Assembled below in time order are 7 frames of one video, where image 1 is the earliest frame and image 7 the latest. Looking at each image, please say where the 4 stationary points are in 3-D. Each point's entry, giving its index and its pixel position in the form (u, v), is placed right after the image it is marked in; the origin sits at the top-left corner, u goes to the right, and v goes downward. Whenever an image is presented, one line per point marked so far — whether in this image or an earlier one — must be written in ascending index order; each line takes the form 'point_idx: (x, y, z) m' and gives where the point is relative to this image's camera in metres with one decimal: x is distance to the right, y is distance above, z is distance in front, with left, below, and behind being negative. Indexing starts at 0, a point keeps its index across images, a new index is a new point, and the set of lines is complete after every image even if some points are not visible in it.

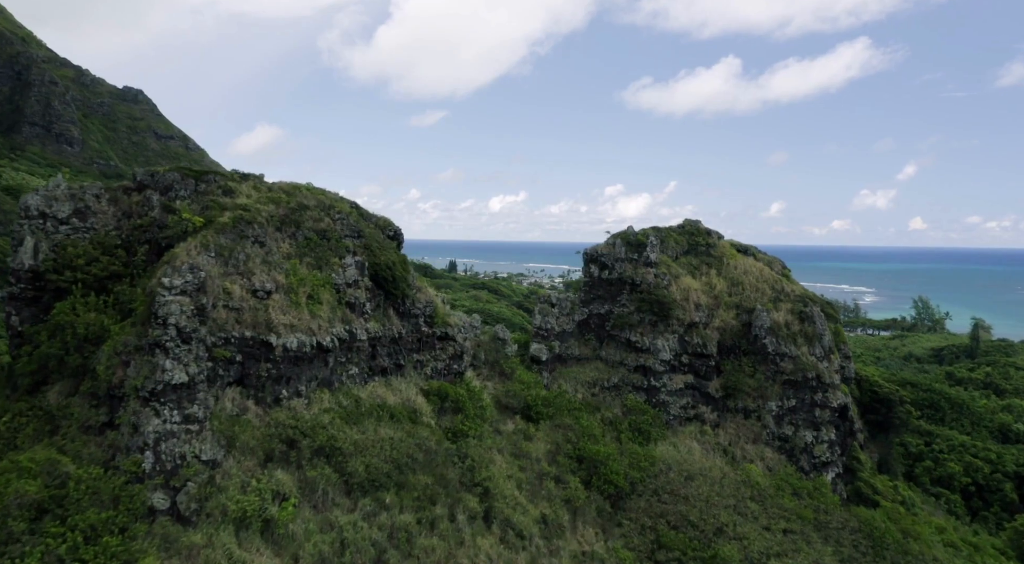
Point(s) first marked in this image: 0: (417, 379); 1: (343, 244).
0: (-2.6, -2.7, +17.4) m
1: (-4.3, +1.0, +16.1) m
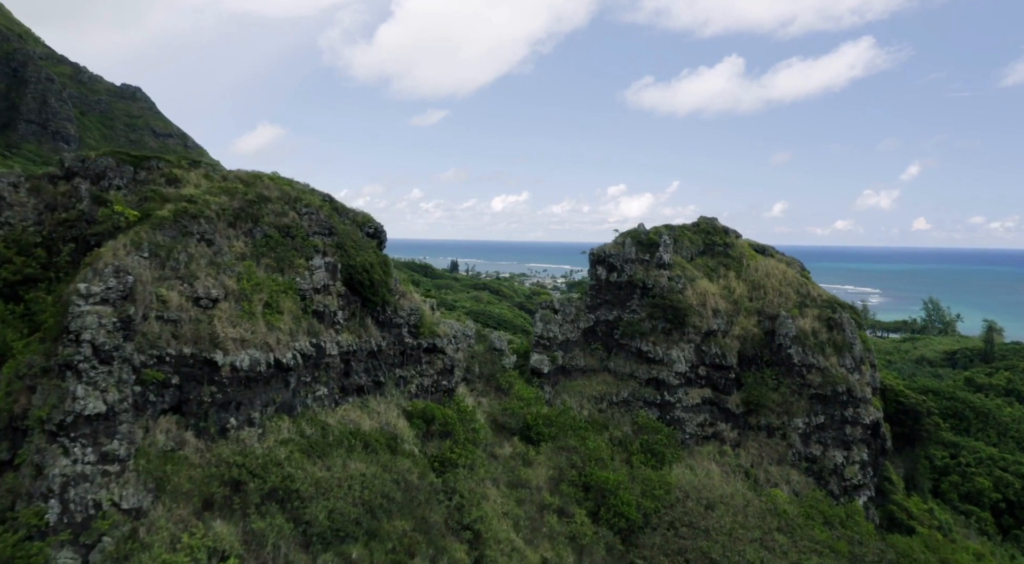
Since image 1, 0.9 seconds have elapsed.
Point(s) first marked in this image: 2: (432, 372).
0: (-2.7, -2.8, +15.1) m
1: (-4.4, +0.8, +13.8) m
2: (-2.1, -2.3, +16.2) m
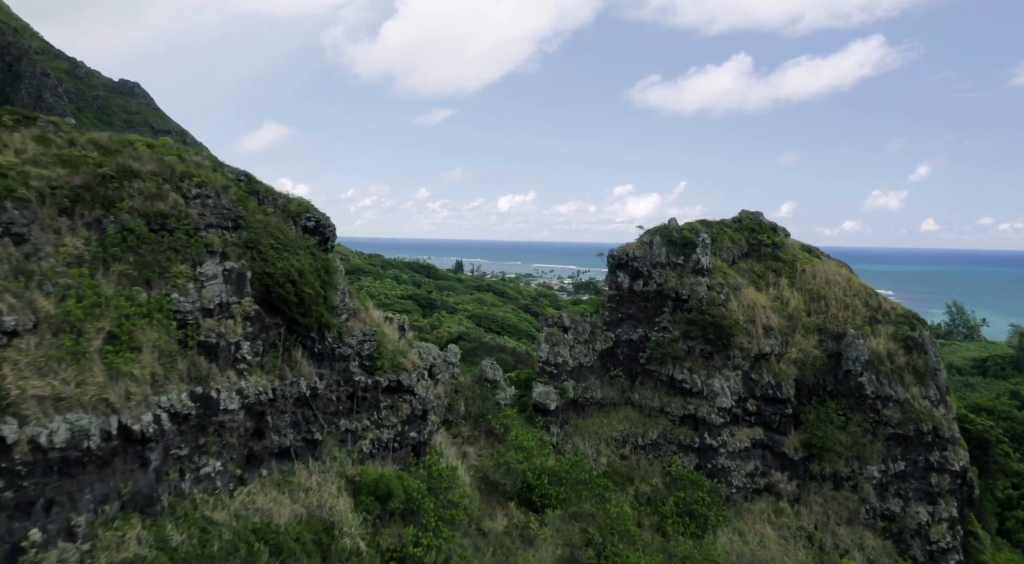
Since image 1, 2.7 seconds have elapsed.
0: (-2.9, -3.1, +10.5) m
1: (-4.5, +0.6, +9.2) m
2: (-2.2, -2.6, +11.7) m
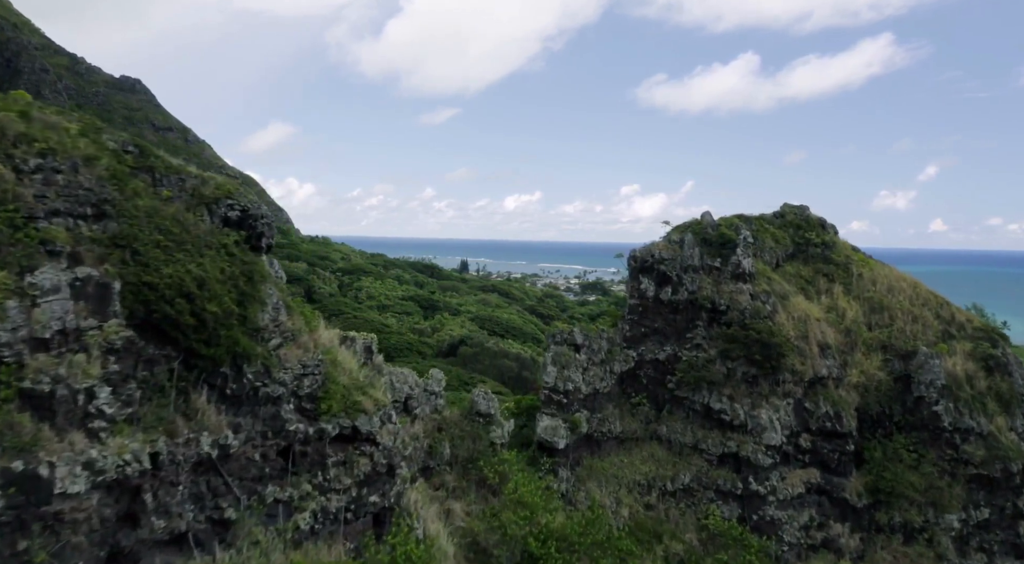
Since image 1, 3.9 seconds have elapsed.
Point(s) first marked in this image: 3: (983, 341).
0: (-2.9, -3.2, +7.5) m
1: (-4.6, +0.5, +6.2) m
2: (-2.2, -2.7, +8.6) m
3: (+12.0, -1.5, +15.9) m
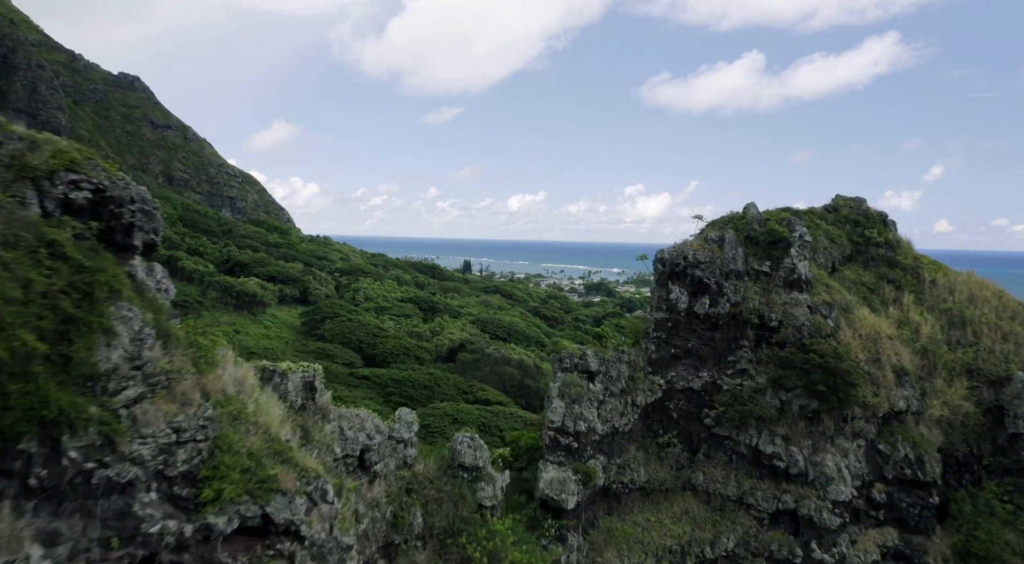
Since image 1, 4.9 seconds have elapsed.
0: (-3.0, -3.3, +4.6) m
1: (-4.7, +0.3, +3.3) m
2: (-2.3, -2.9, +5.7) m
3: (+11.9, -1.6, +13.0) m
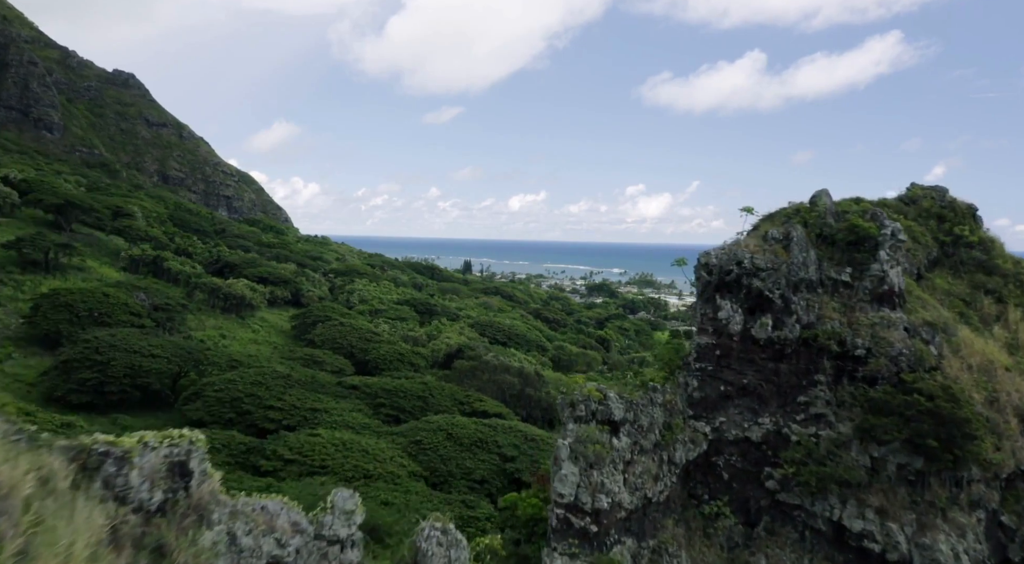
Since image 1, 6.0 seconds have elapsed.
0: (-3.1, -3.5, +1.7) m
1: (-4.8, +0.1, +0.4) m
2: (-2.4, -3.1, +2.8) m
3: (+11.8, -1.8, +10.1) m
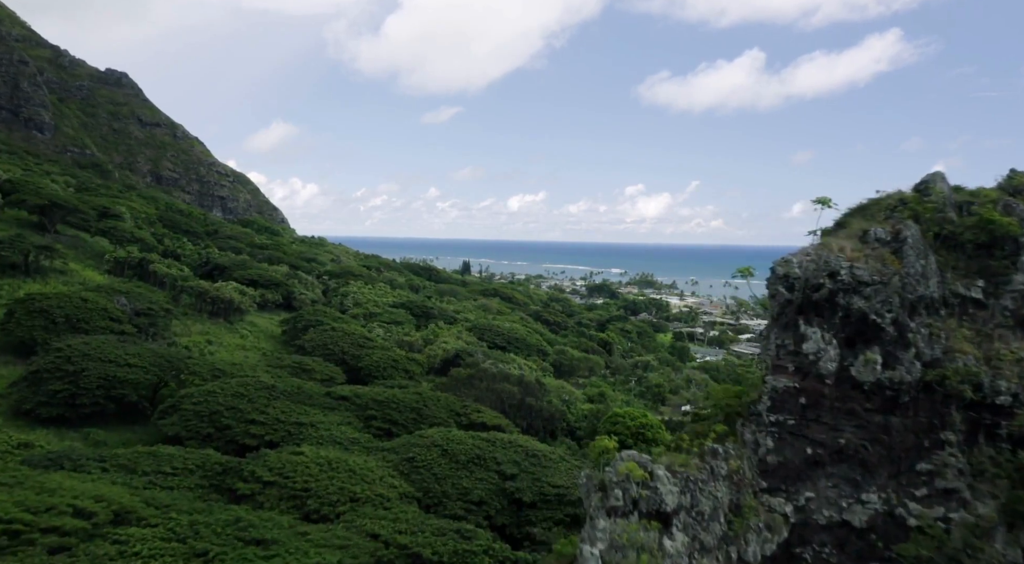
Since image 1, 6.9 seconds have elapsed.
0: (-3.1, -3.7, -0.7) m
1: (-4.8, -0.1, -2.0) m
2: (-2.4, -3.3, +0.4) m
3: (+11.8, -2.0, +7.7) m
